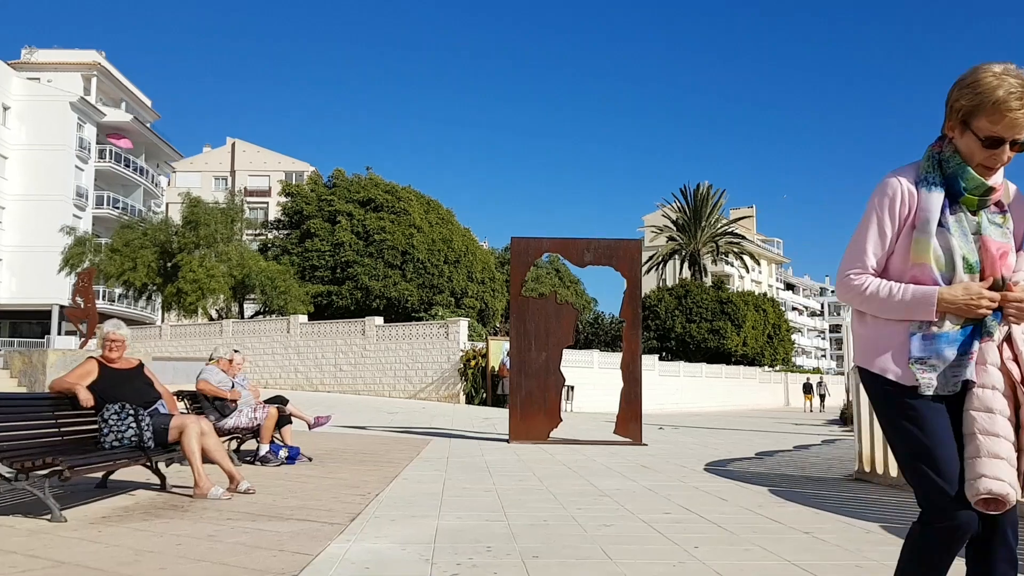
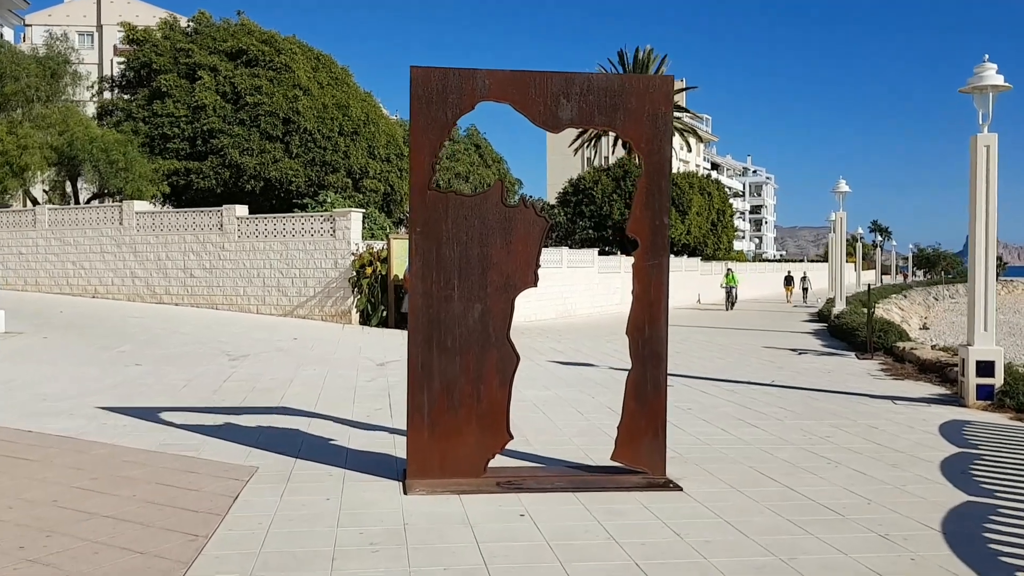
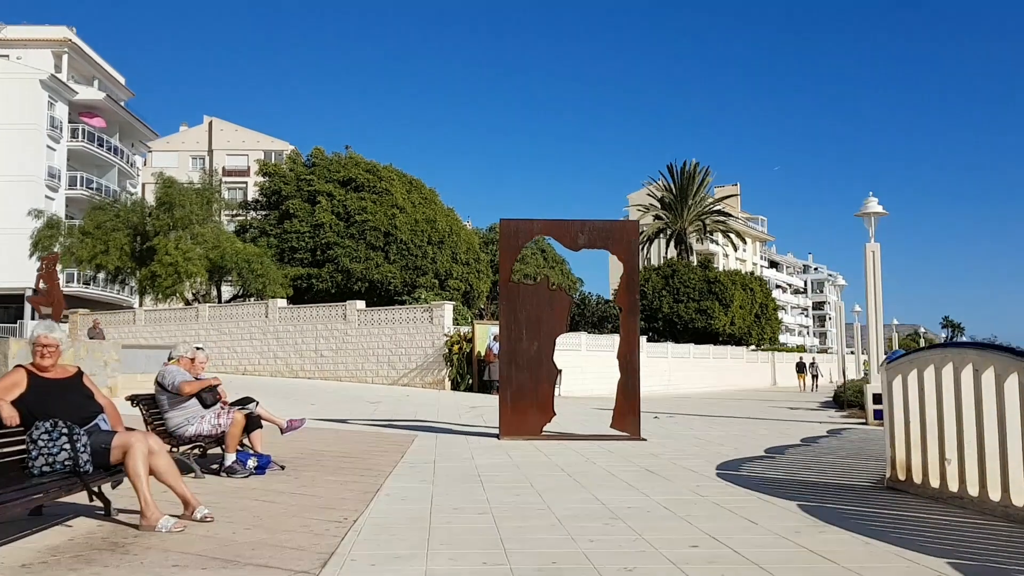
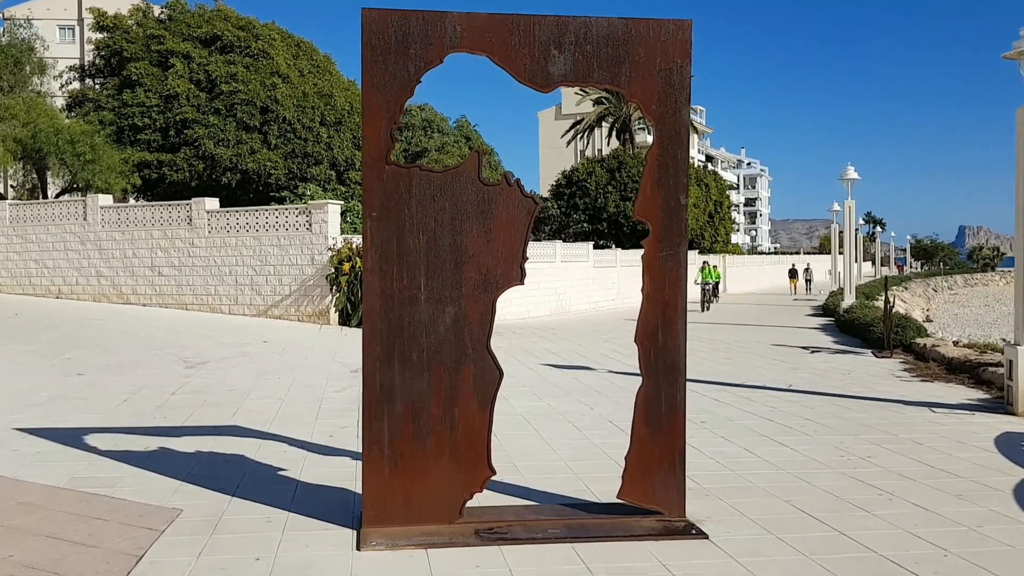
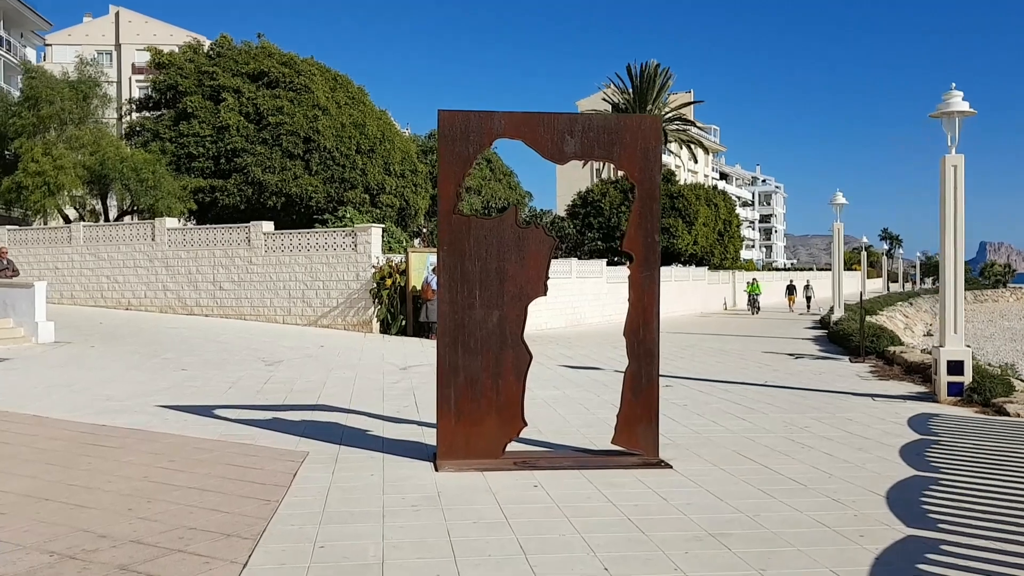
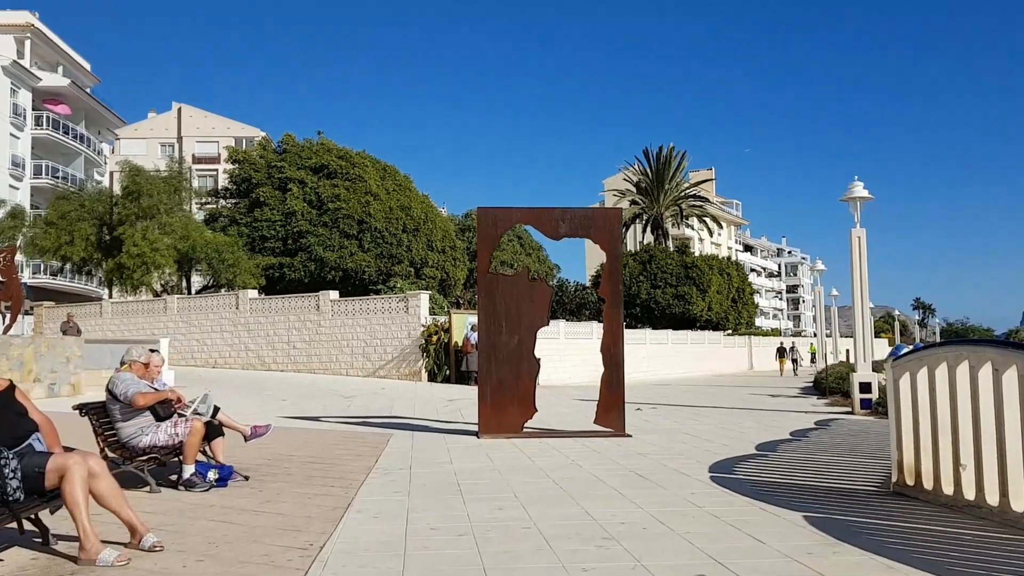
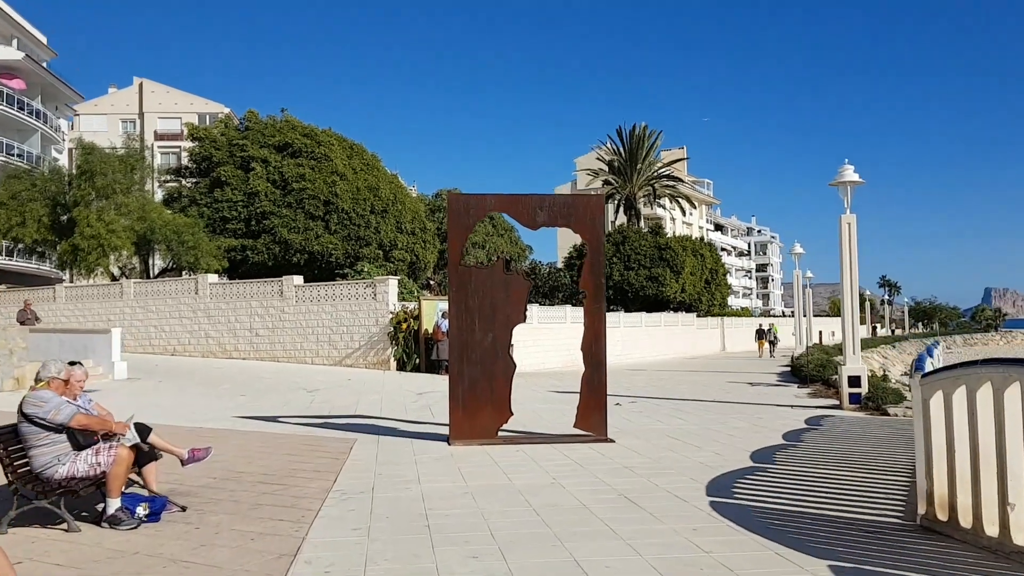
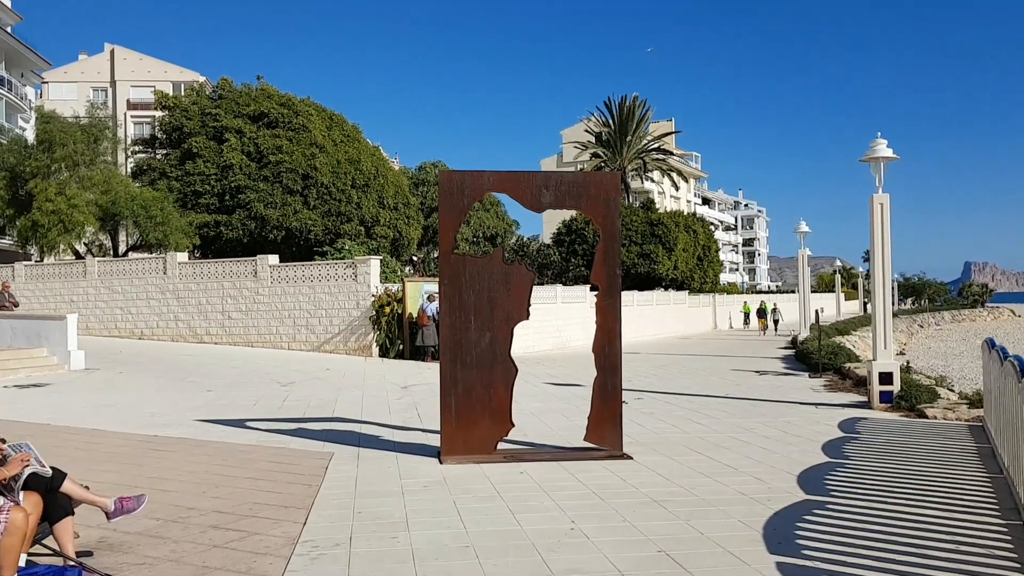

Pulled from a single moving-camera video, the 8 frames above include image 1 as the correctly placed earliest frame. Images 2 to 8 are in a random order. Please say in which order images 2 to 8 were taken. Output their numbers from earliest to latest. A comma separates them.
3, 6, 7, 8, 5, 2, 4
